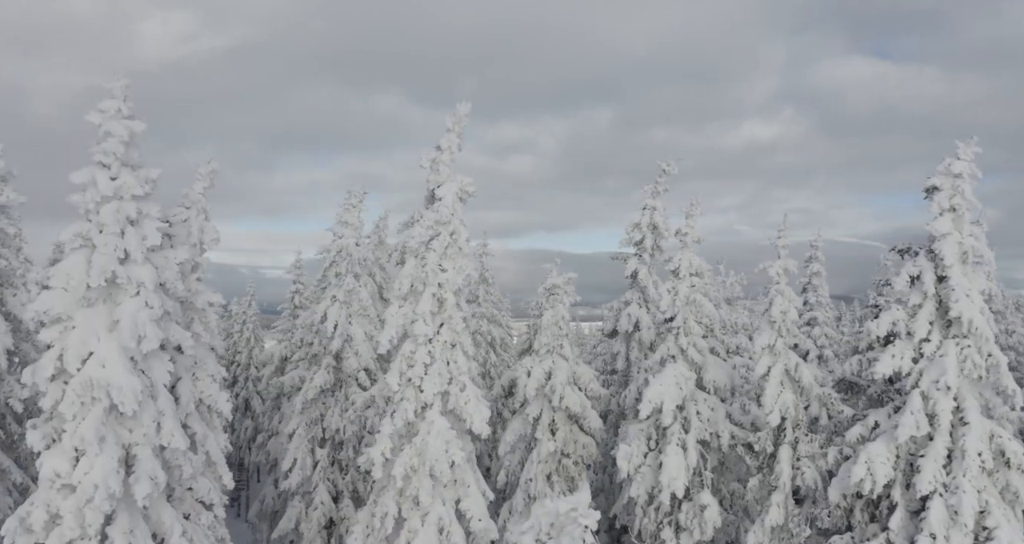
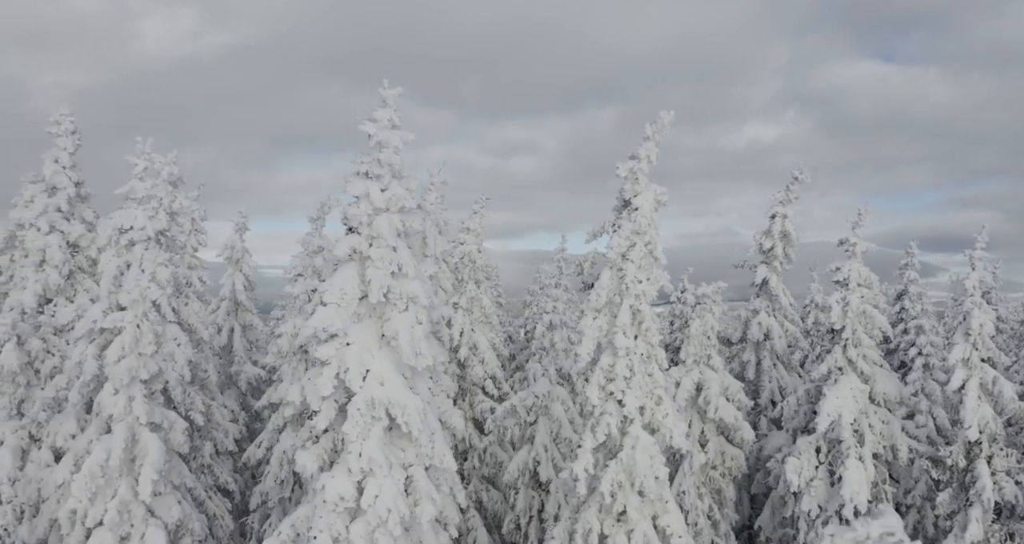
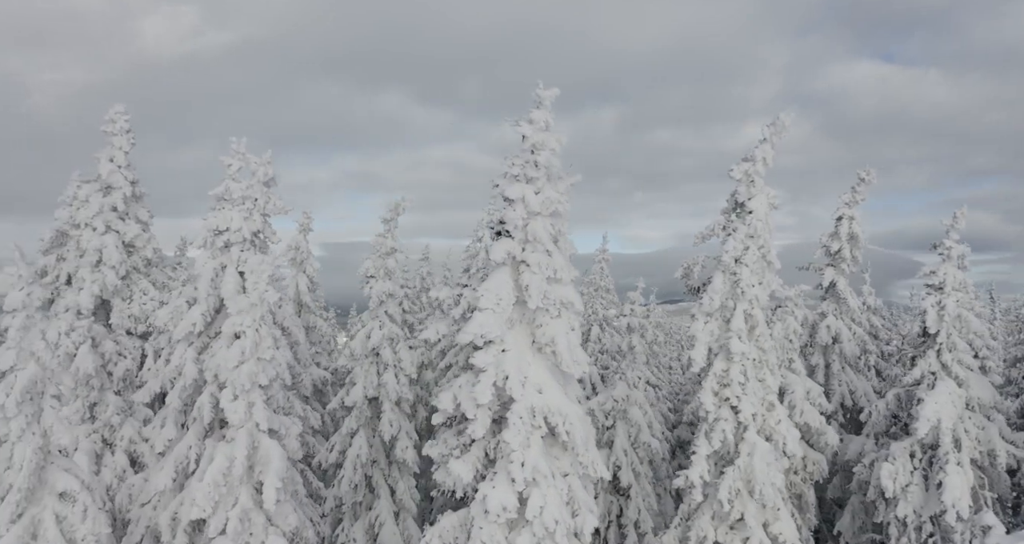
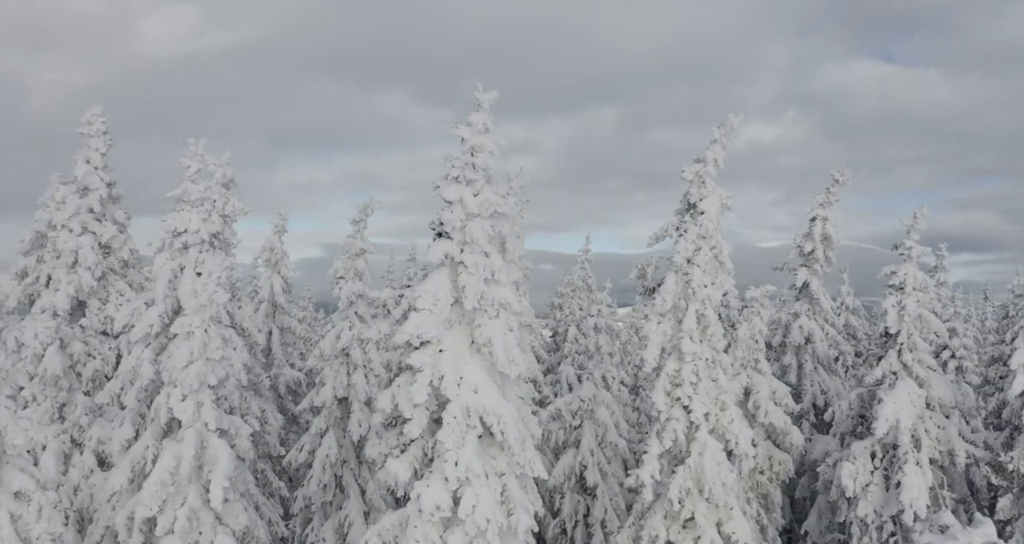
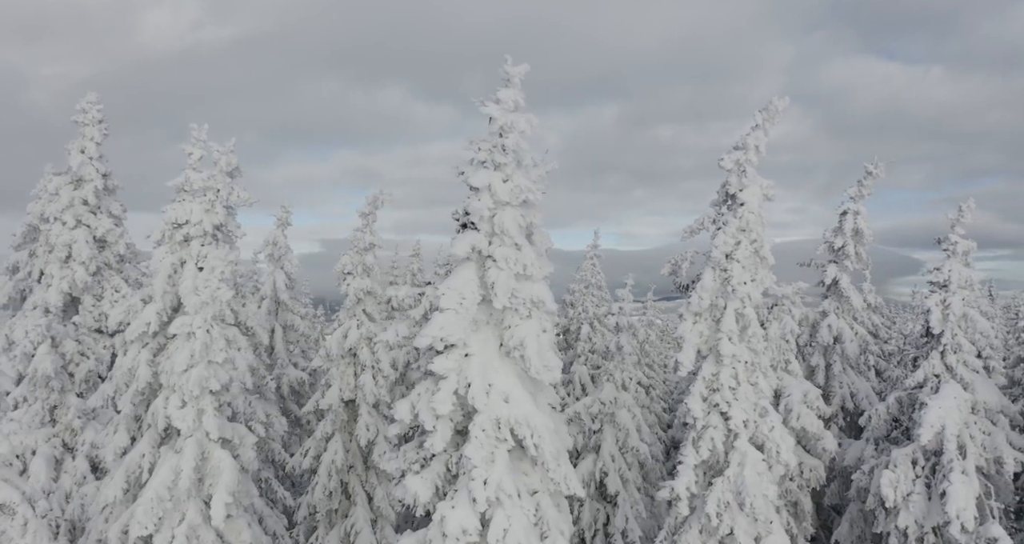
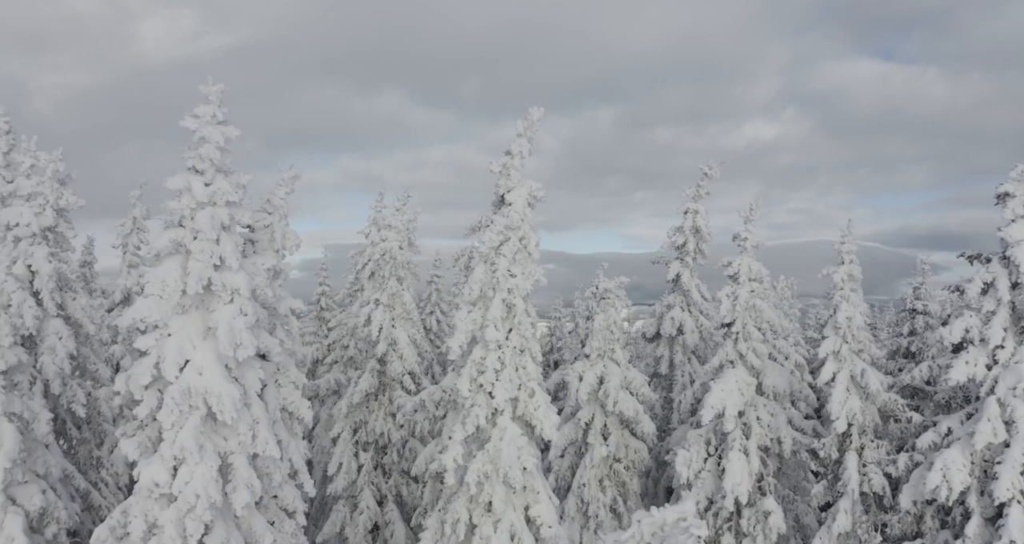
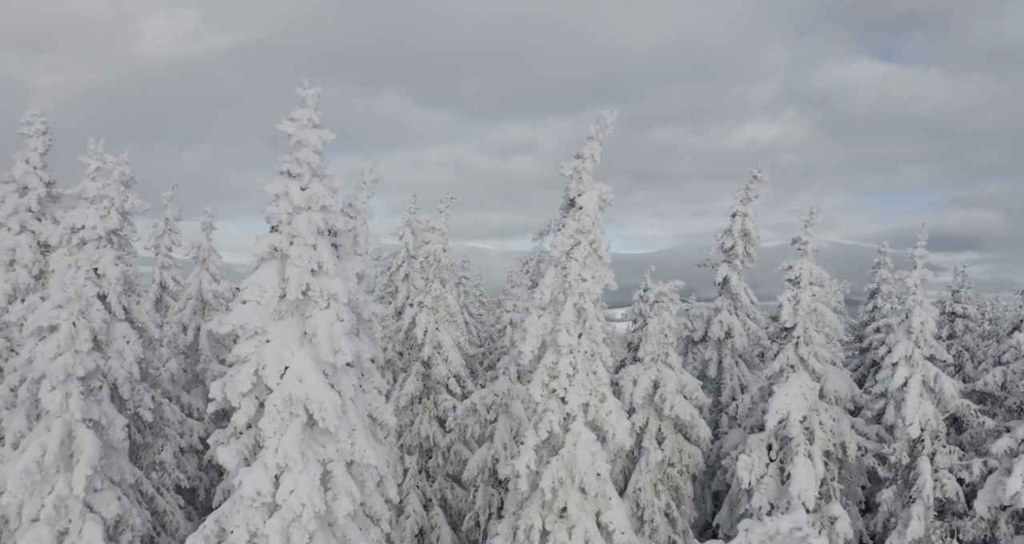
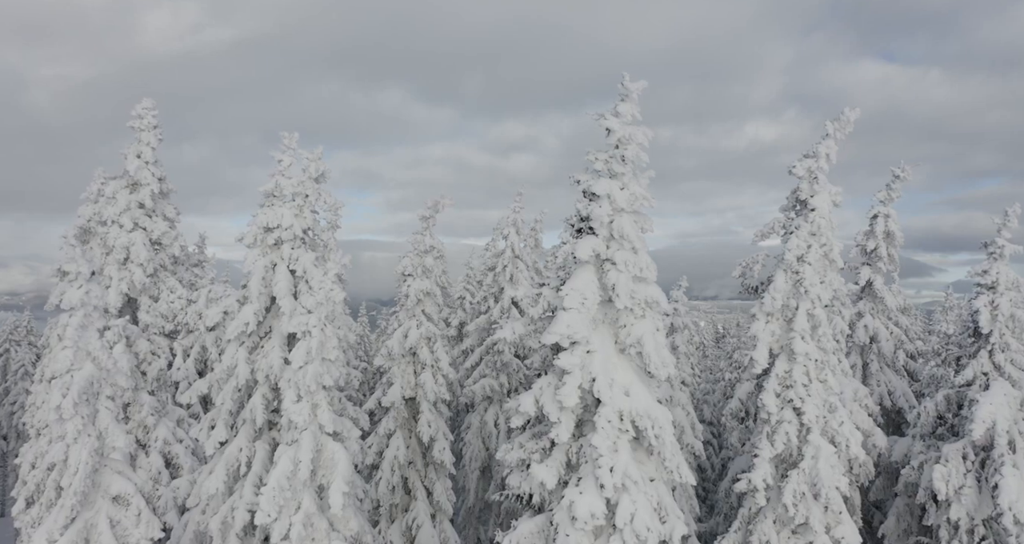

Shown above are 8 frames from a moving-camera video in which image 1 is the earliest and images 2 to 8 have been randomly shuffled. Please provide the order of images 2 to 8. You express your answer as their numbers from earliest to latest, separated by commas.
6, 7, 2, 4, 3, 8, 5
